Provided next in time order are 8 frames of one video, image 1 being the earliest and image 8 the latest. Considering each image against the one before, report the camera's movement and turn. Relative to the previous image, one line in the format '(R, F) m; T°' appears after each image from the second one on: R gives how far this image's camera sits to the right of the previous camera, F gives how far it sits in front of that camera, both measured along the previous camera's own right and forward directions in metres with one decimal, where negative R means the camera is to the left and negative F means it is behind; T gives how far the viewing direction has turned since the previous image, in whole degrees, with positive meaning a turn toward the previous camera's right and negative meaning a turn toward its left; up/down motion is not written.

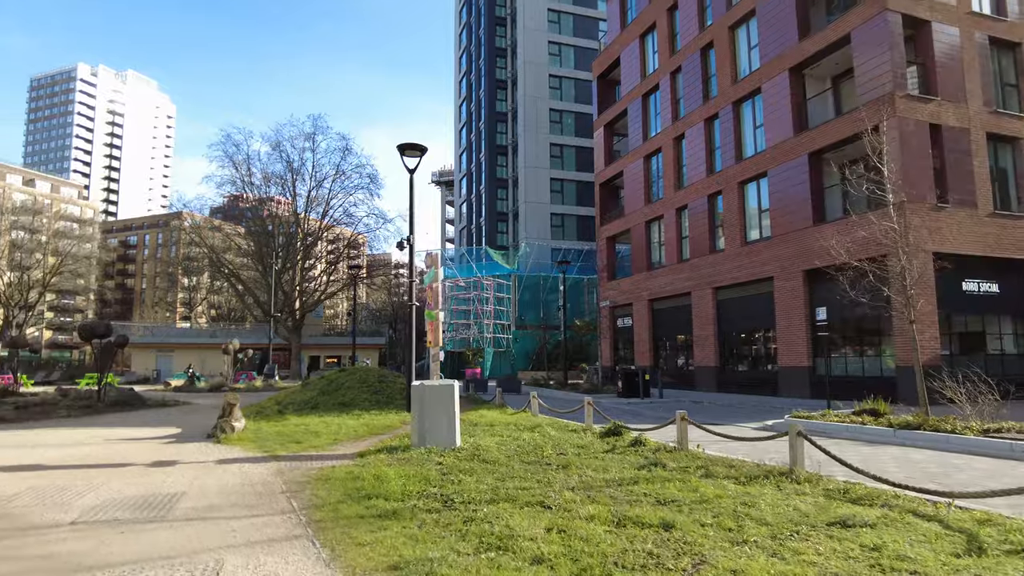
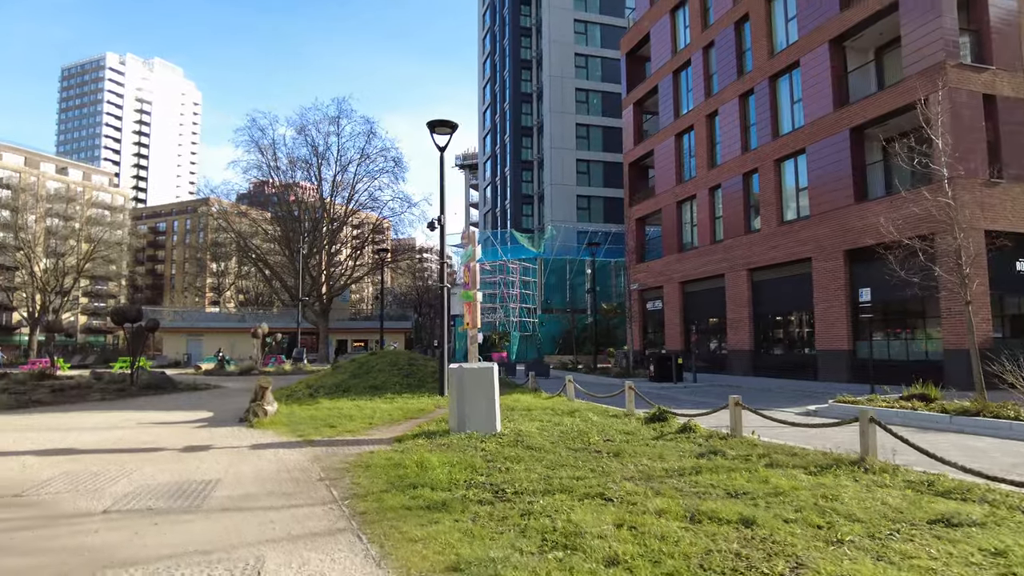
(-0.2, +0.4) m; -2°
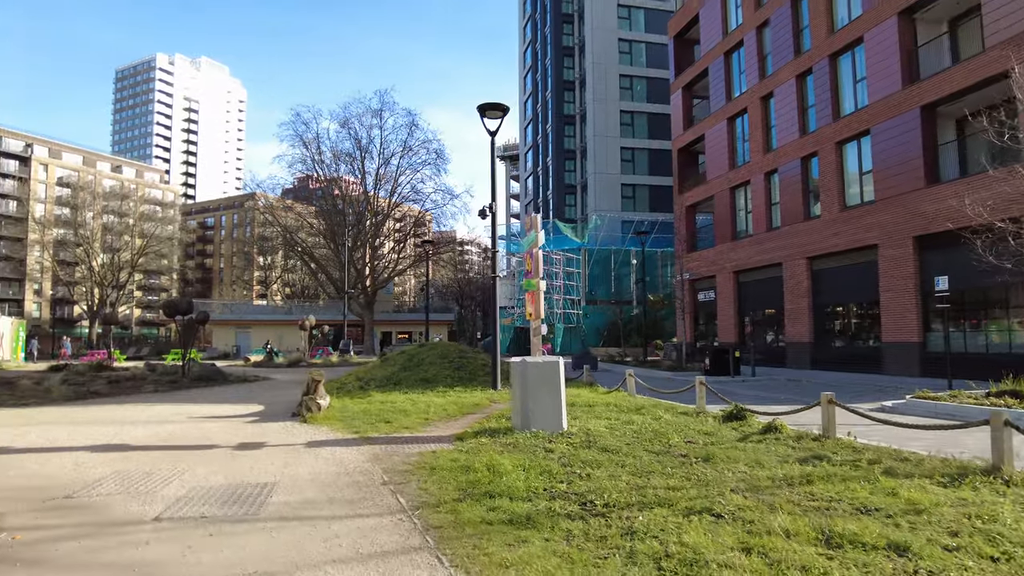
(-0.3, +0.5) m; -3°
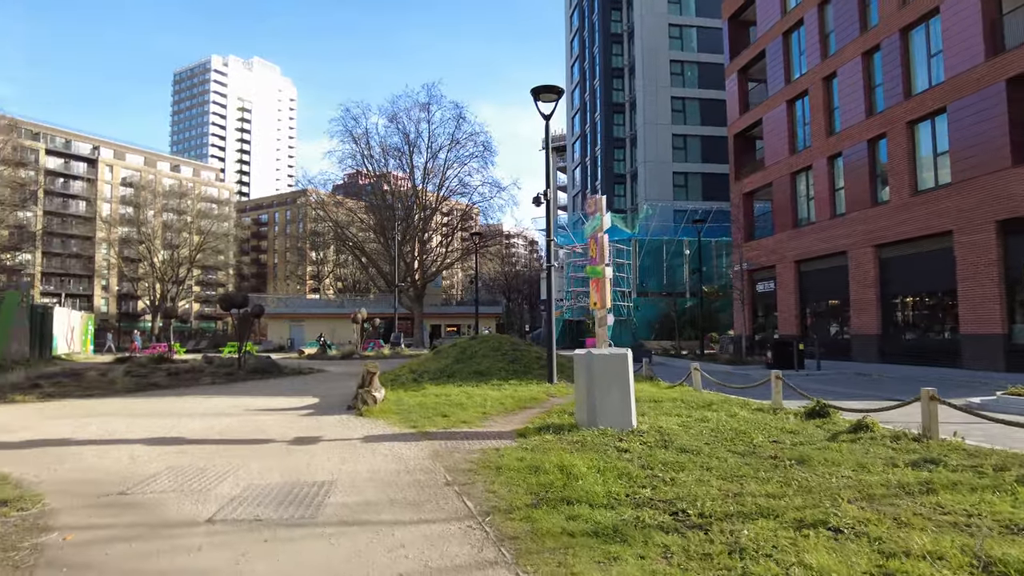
(-0.2, +0.4) m; -4°
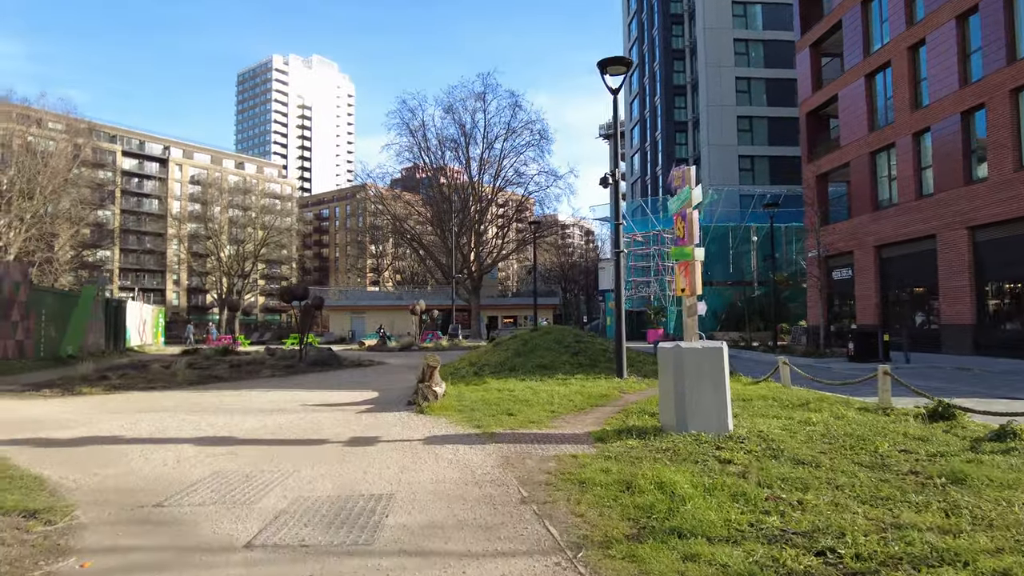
(-0.2, +0.7) m; -5°
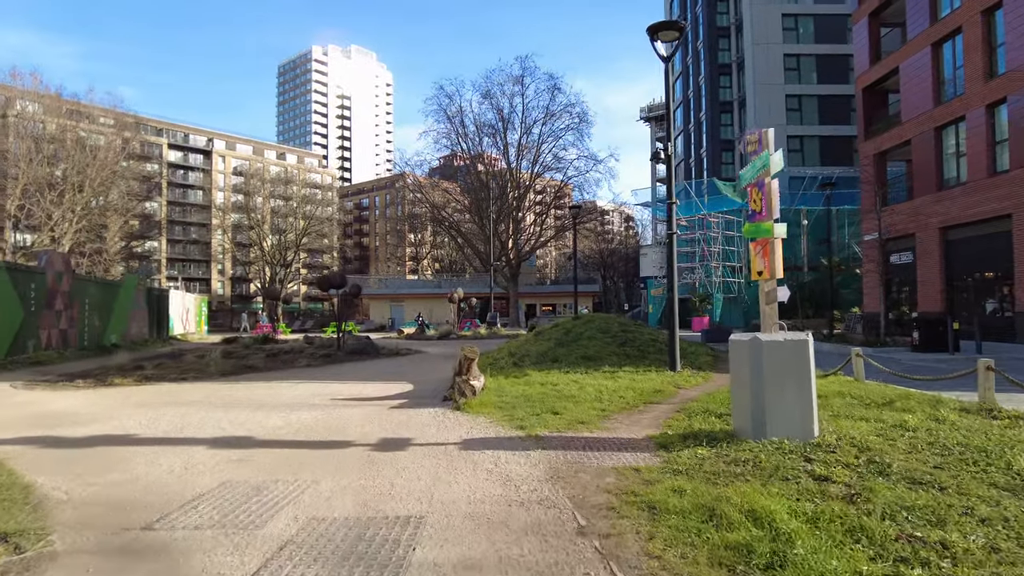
(-0.1, +0.7) m; -3°
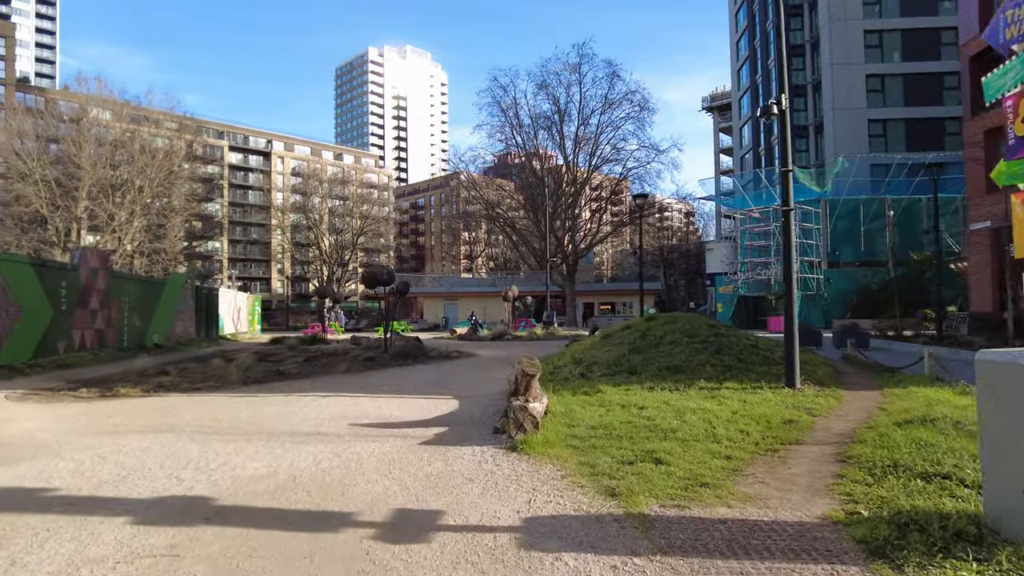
(-0.2, +2.1) m; -5°
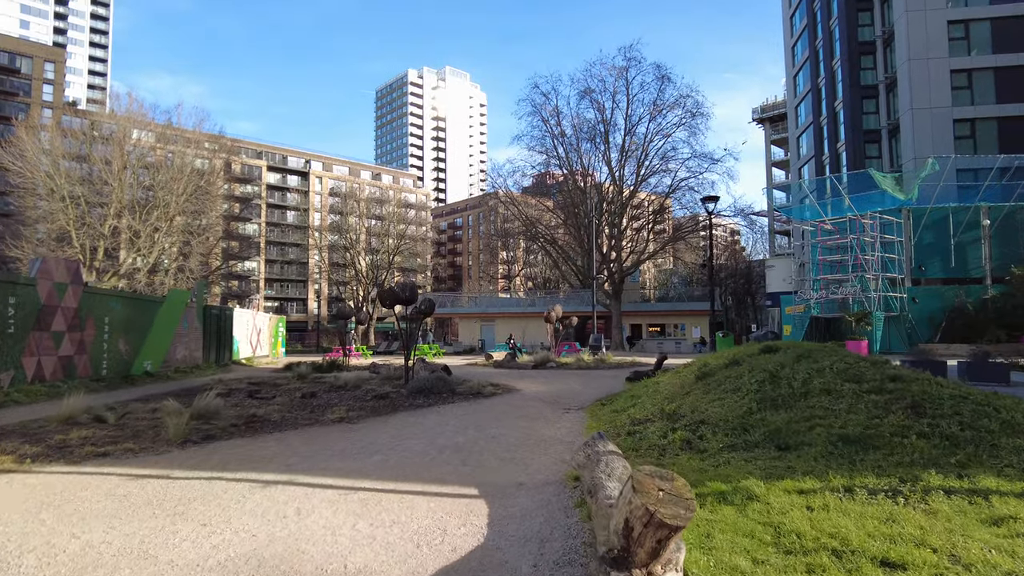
(-0.2, +3.7) m; -3°
